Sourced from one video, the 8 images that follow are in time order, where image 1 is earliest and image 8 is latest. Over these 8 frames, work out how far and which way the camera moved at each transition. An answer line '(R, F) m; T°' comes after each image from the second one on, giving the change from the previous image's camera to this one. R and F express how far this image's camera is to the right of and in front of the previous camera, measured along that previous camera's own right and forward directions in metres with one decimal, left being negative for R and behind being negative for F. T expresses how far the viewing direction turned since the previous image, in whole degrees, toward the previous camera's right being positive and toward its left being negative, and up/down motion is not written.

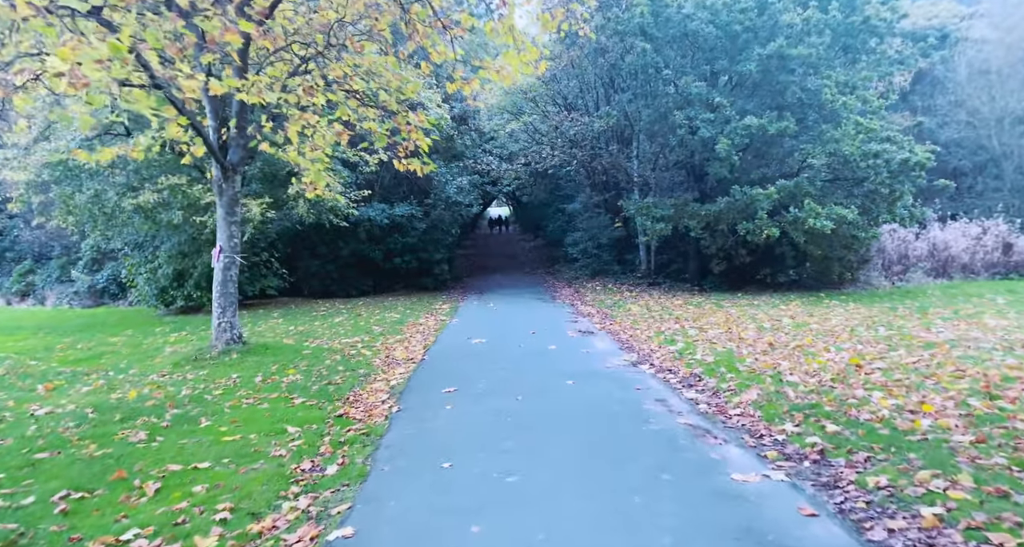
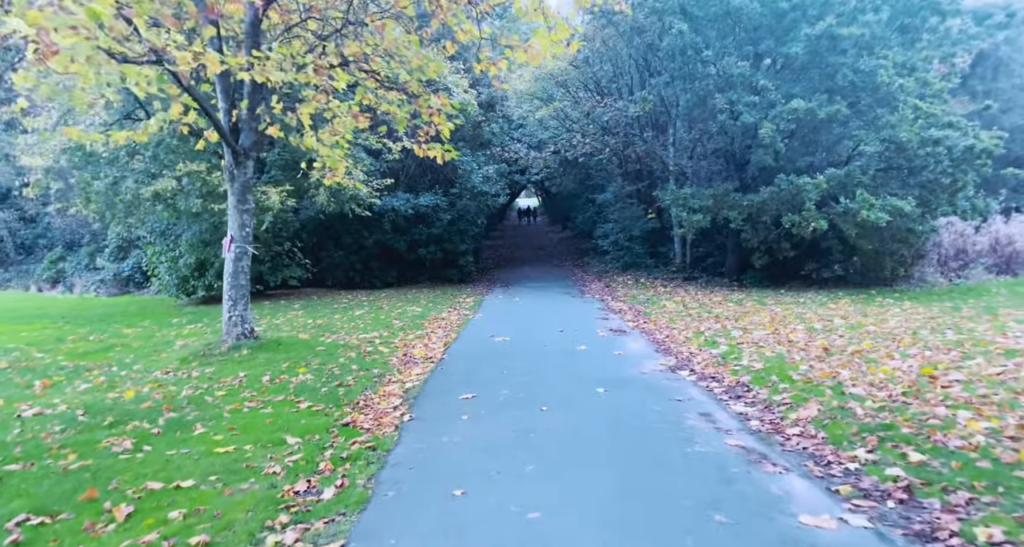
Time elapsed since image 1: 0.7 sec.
(0.0, +0.8) m; -3°
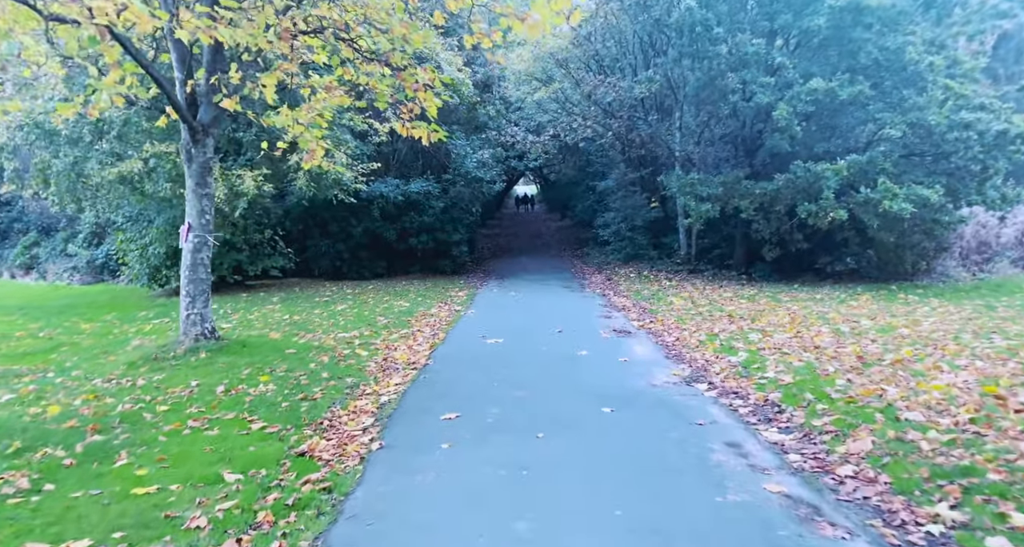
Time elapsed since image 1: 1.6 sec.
(+0.1, +1.1) m; 0°
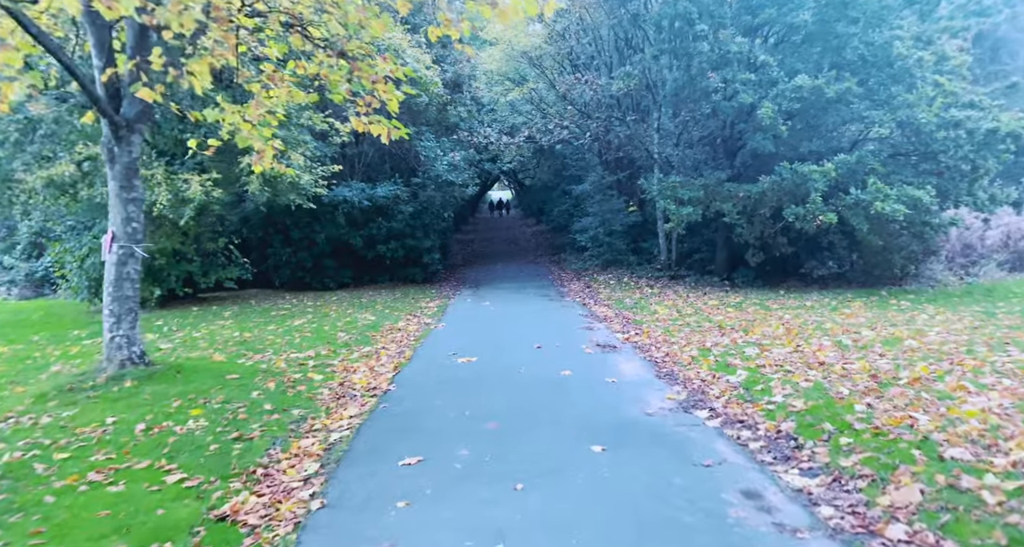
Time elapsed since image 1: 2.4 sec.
(0.0, +1.0) m; +2°
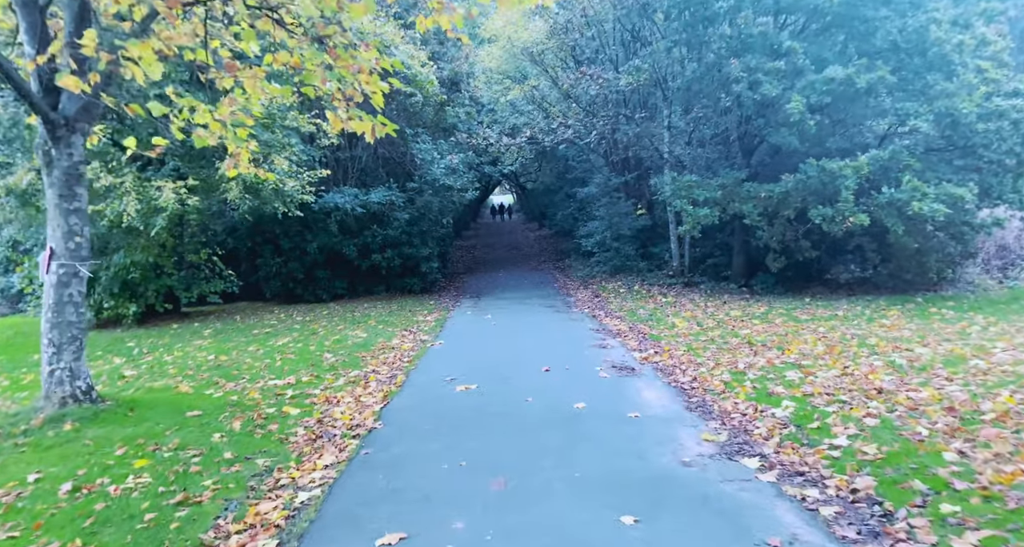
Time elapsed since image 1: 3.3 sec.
(0.0, +1.1) m; 0°
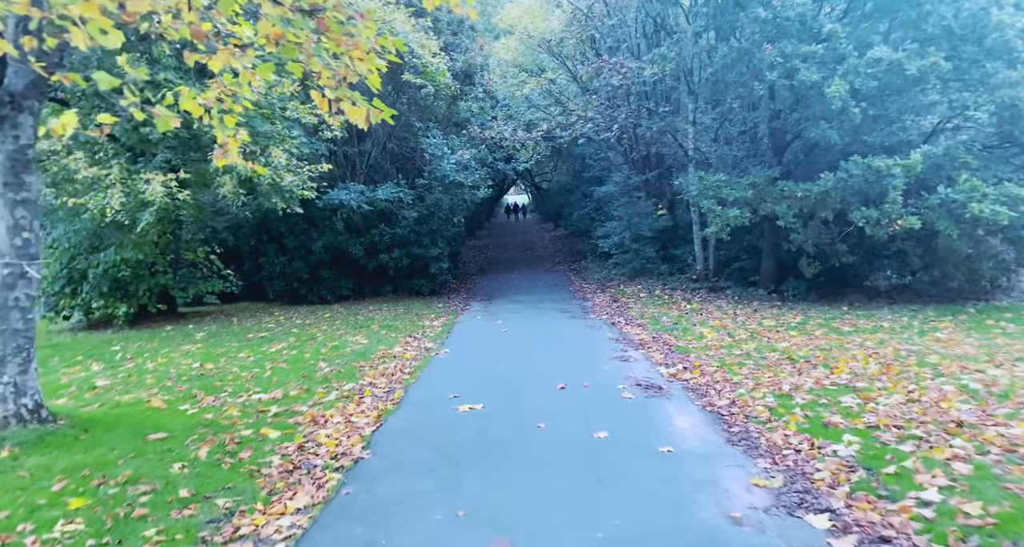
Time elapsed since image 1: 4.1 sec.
(0.0, +1.0) m; -1°
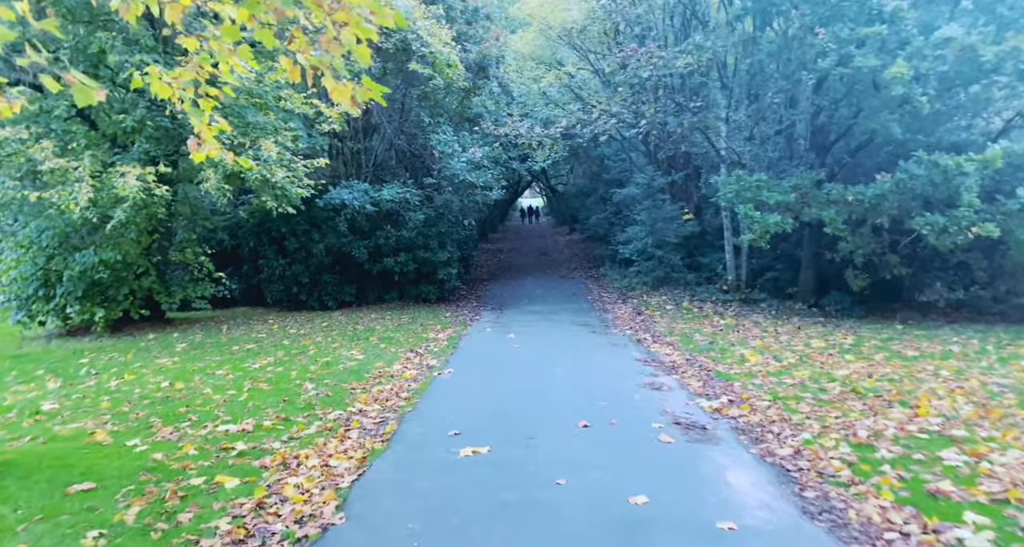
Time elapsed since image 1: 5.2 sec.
(0.0, +1.3) m; -1°
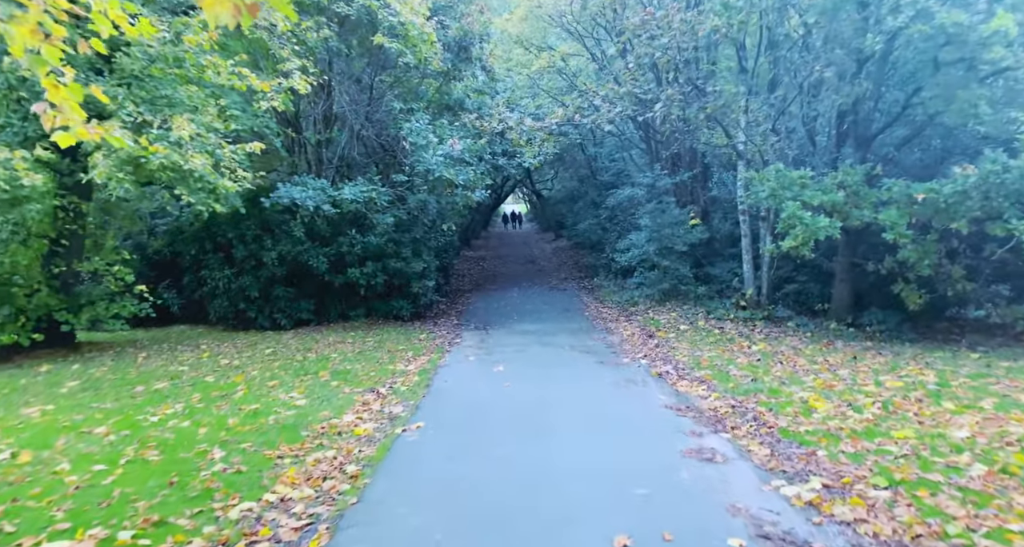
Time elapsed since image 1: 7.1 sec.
(-0.1, +2.4) m; +2°
